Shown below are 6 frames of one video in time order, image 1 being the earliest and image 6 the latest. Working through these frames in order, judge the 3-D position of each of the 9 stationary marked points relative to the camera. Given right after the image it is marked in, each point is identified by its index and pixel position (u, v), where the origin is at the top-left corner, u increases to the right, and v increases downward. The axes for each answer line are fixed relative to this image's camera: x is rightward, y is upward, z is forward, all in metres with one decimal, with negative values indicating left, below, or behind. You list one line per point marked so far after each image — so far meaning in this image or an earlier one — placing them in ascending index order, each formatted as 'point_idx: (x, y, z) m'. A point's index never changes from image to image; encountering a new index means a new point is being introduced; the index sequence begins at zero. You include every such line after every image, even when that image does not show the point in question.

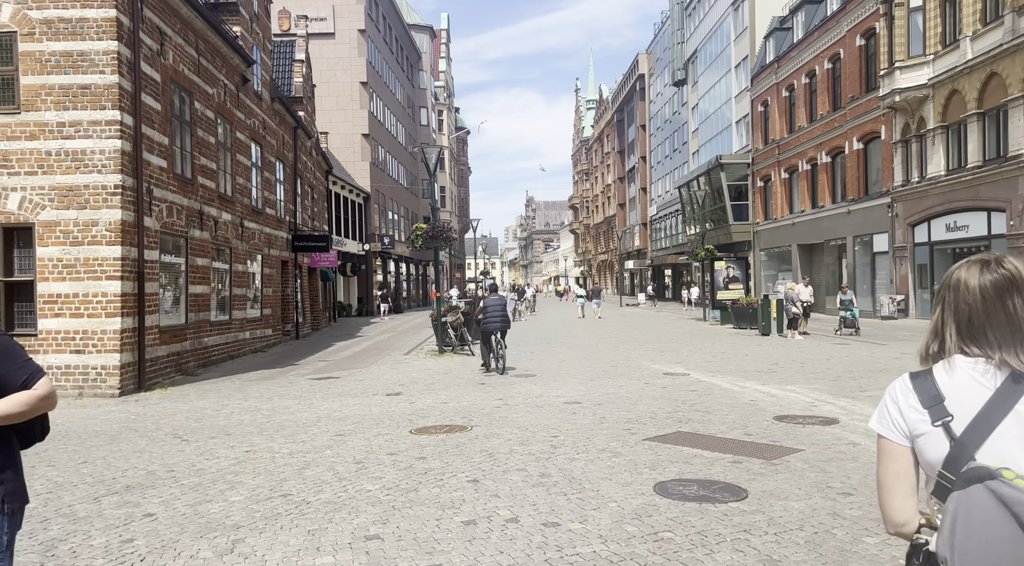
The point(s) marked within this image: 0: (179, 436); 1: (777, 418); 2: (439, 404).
0: (-3.5, -1.6, +8.7) m
1: (+2.8, -1.5, +8.8) m
2: (-0.9, -1.6, +10.7) m
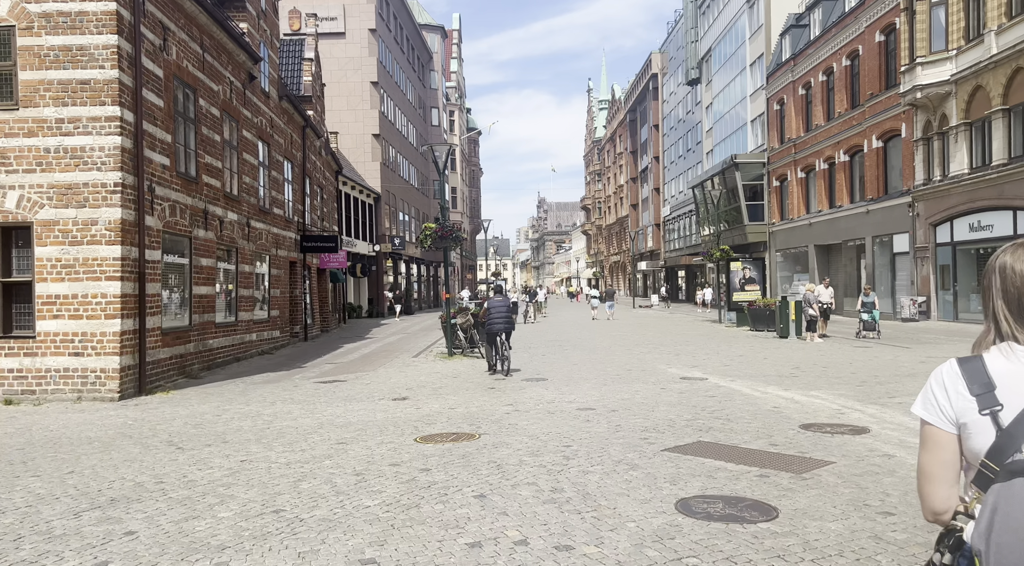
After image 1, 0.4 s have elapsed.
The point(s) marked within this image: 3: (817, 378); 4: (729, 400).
0: (-3.4, -1.6, +8.3) m
1: (+3.0, -1.5, +8.3) m
2: (-0.8, -1.6, +10.3) m
3: (+4.7, -1.5, +12.6) m
4: (+2.7, -1.5, +10.3) m
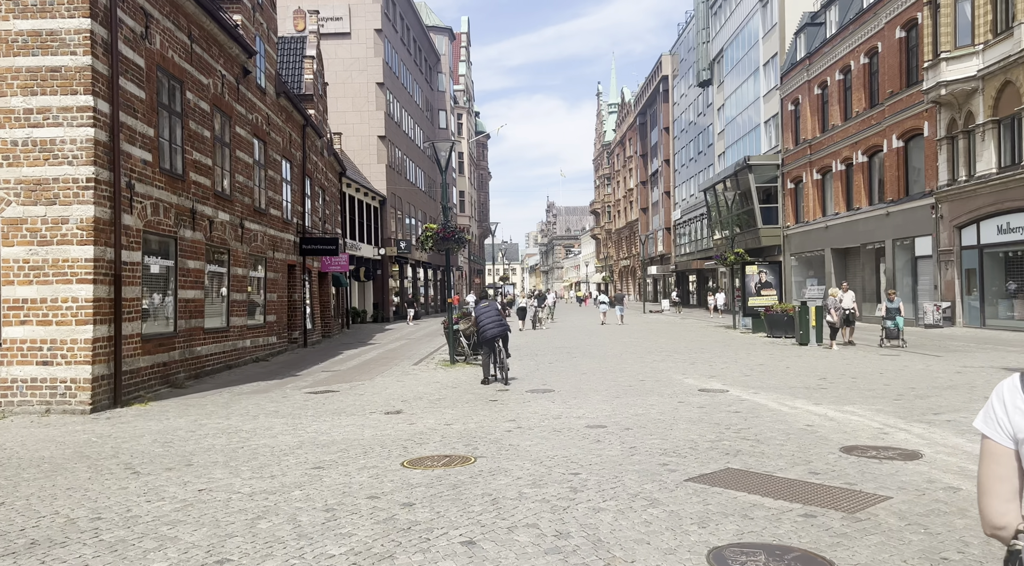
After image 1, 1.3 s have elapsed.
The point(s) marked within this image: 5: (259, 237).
0: (-3.4, -1.7, +7.4) m
1: (+3.0, -1.5, +7.3) m
2: (-0.8, -1.6, +9.3) m
3: (+4.7, -1.5, +11.6) m
4: (+2.8, -1.5, +9.3) m
5: (-6.2, +1.1, +20.0) m
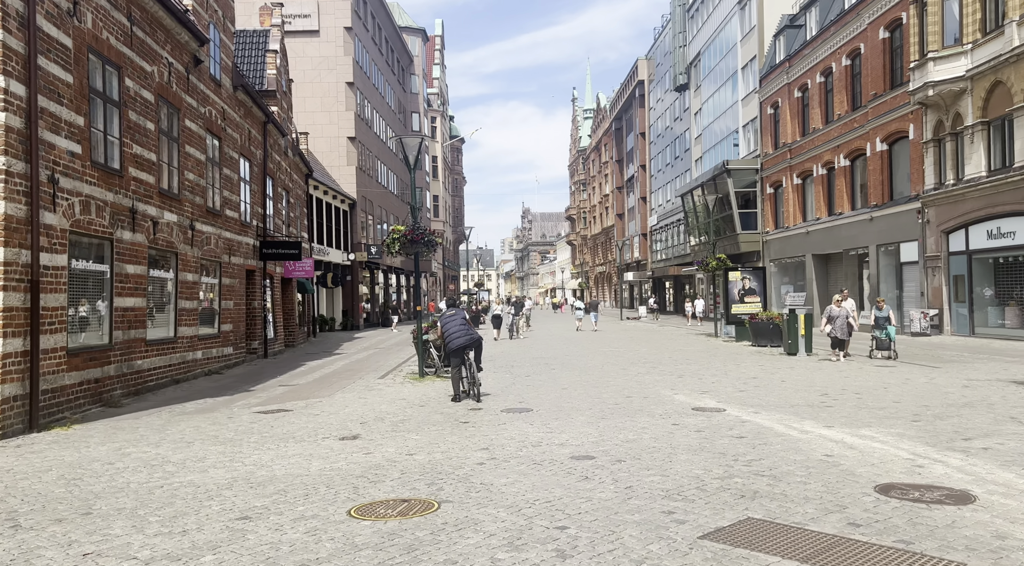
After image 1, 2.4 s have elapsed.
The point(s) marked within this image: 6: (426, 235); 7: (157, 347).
0: (-3.6, -1.7, +6.0) m
1: (+2.8, -1.6, +6.1) m
2: (-1.0, -1.7, +8.0) m
3: (+4.4, -1.6, +10.4) m
4: (+2.5, -1.6, +8.1) m
5: (-6.8, +1.0, +18.5) m
6: (-2.0, +1.1, +19.1) m
7: (-6.5, -1.2, +15.1) m
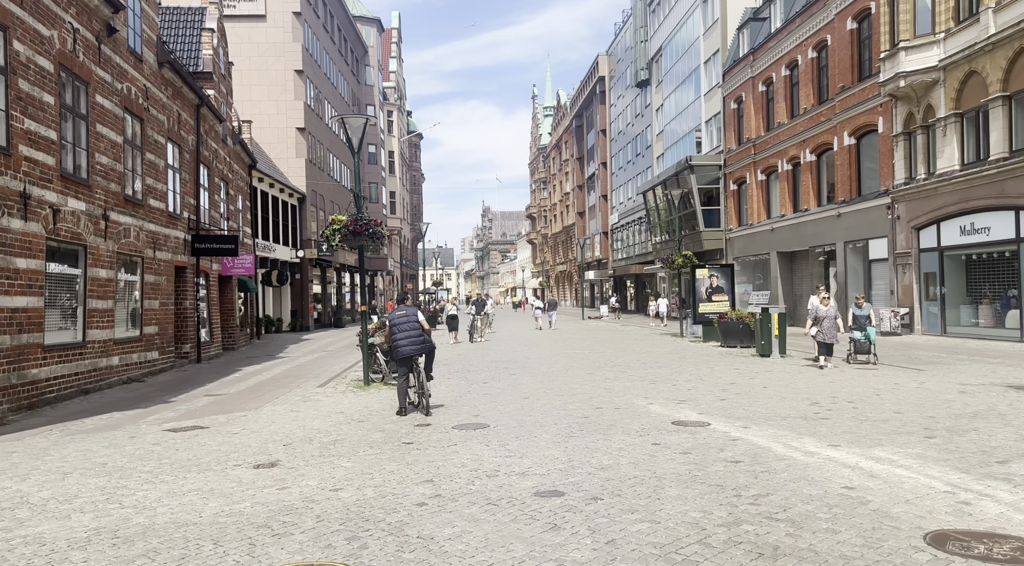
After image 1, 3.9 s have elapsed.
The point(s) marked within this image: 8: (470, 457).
0: (-3.9, -1.7, +4.3) m
1: (+2.4, -1.5, +4.7) m
2: (-1.4, -1.7, +6.4) m
3: (+3.9, -1.6, +9.1) m
4: (+2.1, -1.5, +6.7) m
5: (-7.7, +1.0, +16.6) m
6: (-3.0, +1.2, +17.5) m
7: (-7.3, -1.1, +13.2) m
8: (-0.4, -1.6, +7.7) m
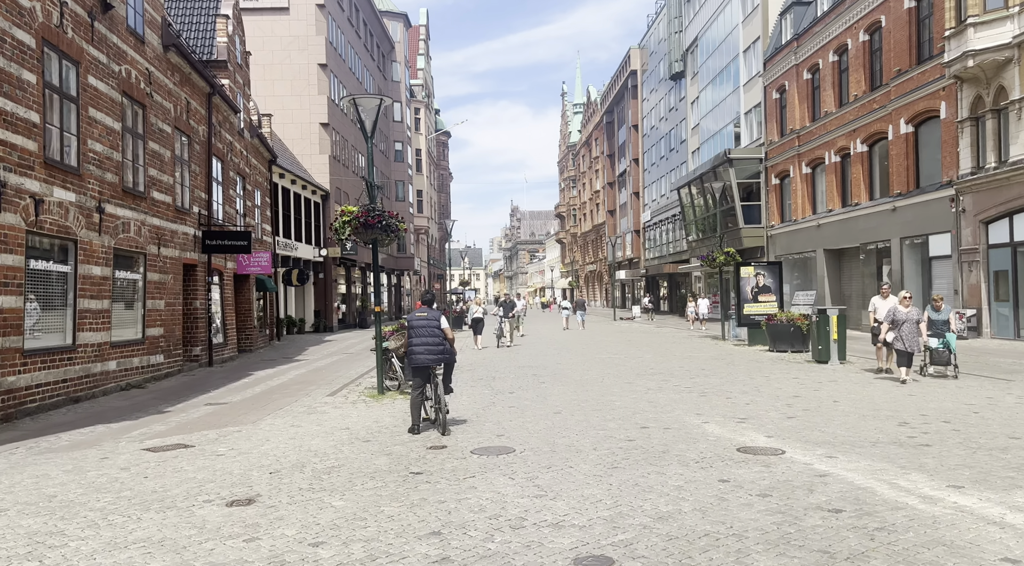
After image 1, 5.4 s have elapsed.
0: (-3.8, -1.6, +2.9) m
1: (+2.6, -1.5, +3.1) m
2: (-1.3, -1.6, +4.9) m
3: (+4.1, -1.5, +7.4) m
4: (+2.3, -1.5, +5.0) m
5: (-7.1, +1.1, +15.3) m
6: (-2.4, +1.2, +16.0) m
7: (-6.8, -1.1, +11.9) m
8: (-0.1, -1.6, +6.1) m
